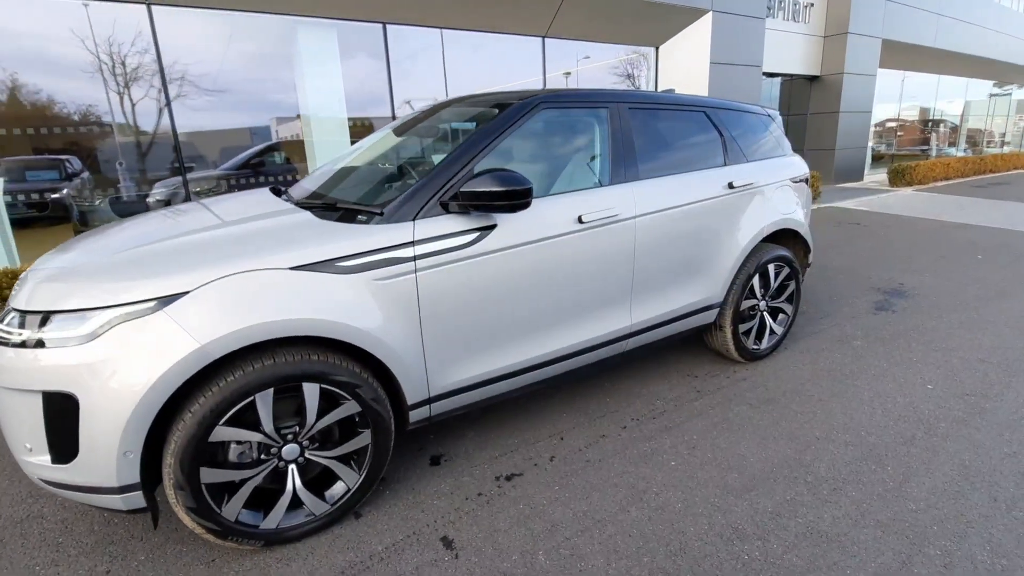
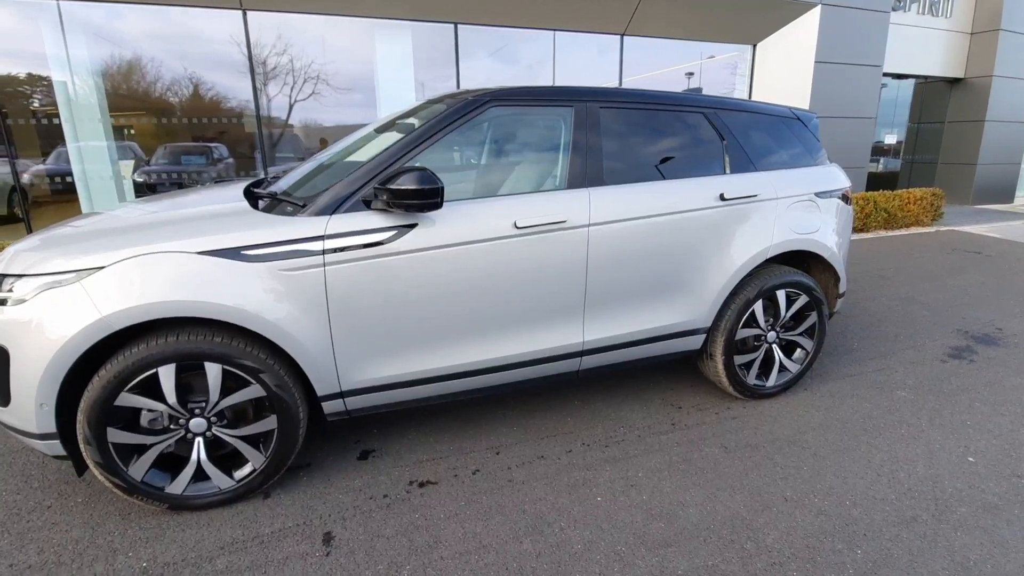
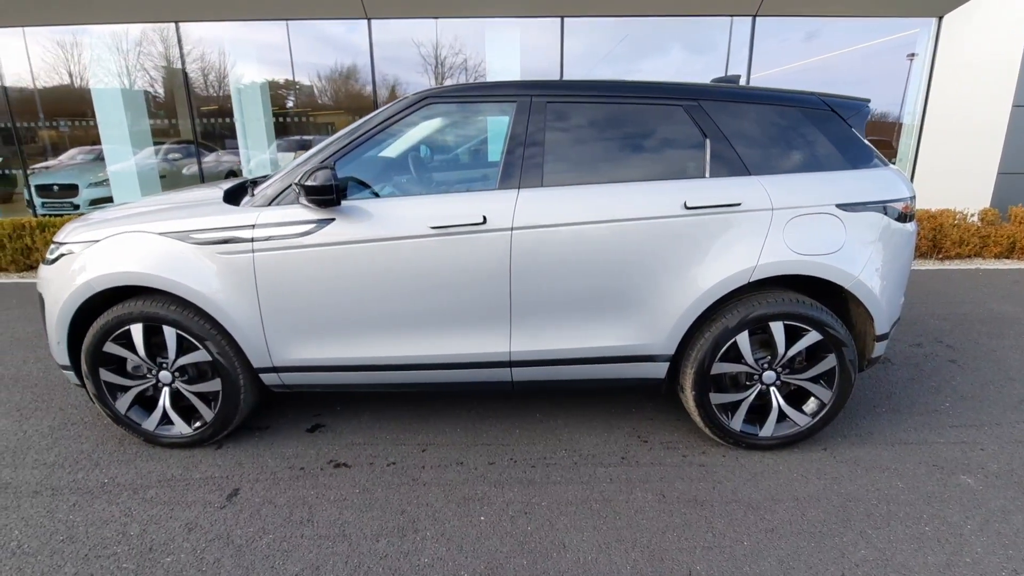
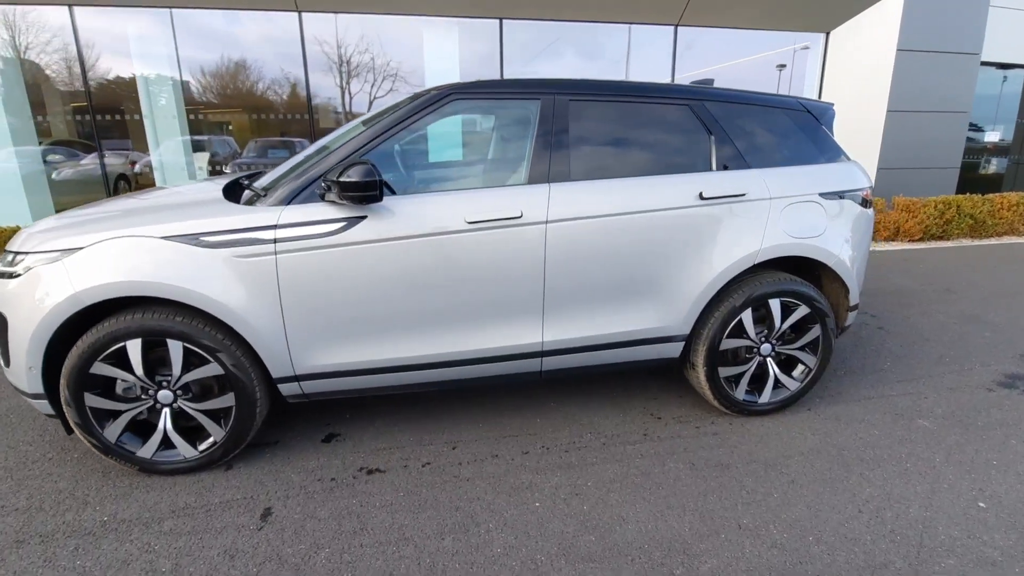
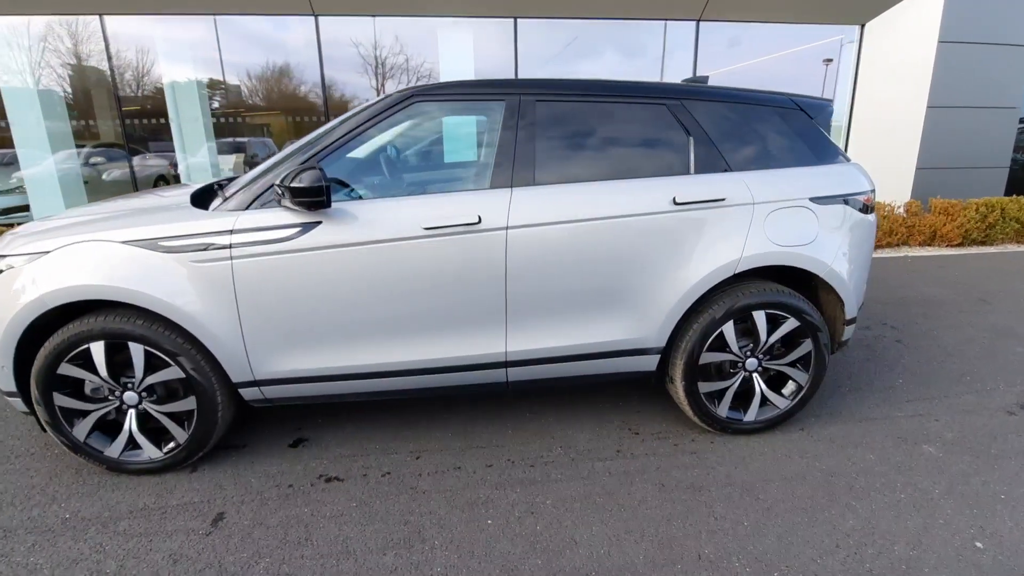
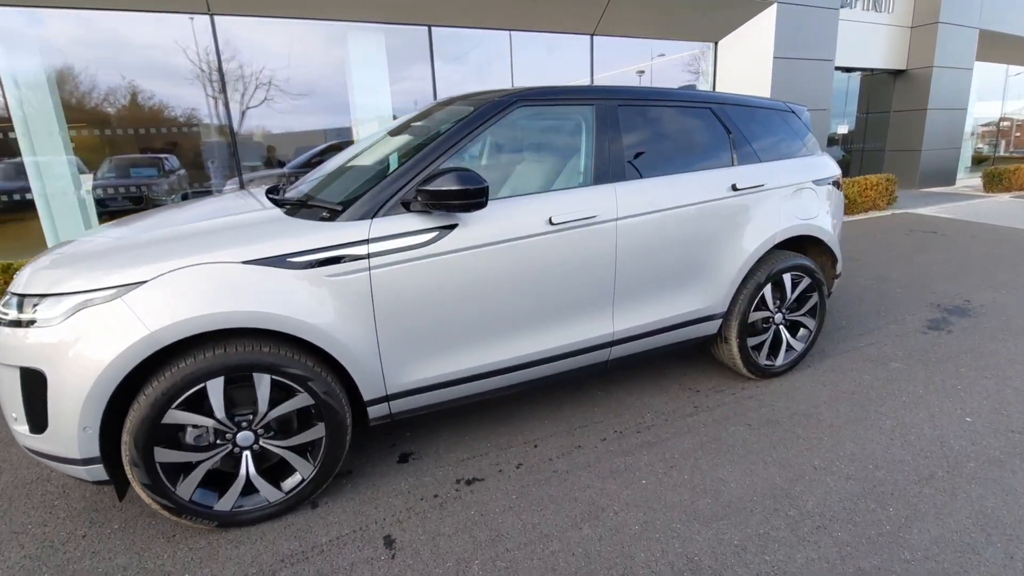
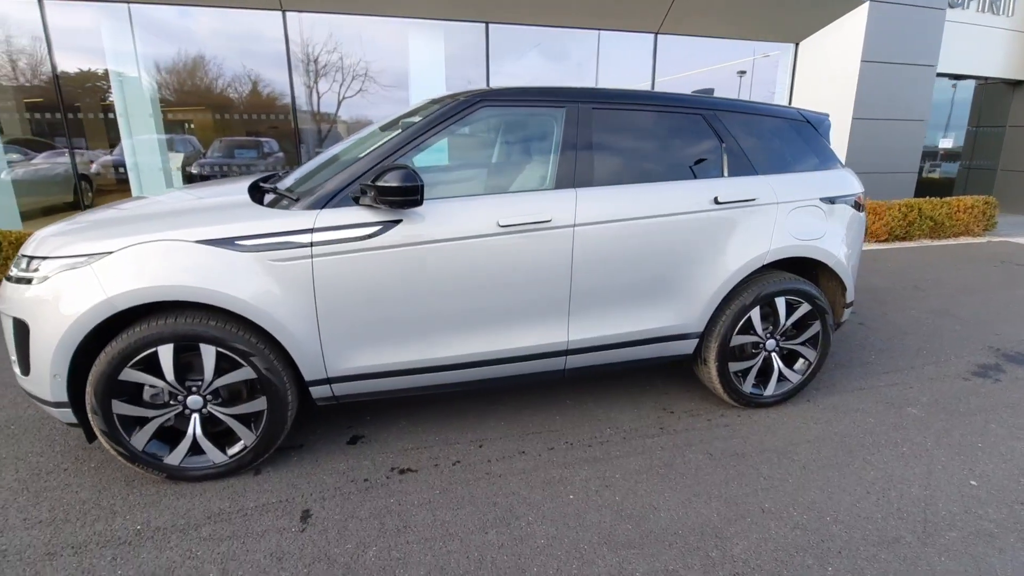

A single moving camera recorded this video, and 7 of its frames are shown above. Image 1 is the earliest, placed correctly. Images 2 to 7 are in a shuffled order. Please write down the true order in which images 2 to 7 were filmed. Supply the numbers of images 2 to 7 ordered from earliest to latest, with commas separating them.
6, 2, 7, 4, 5, 3
